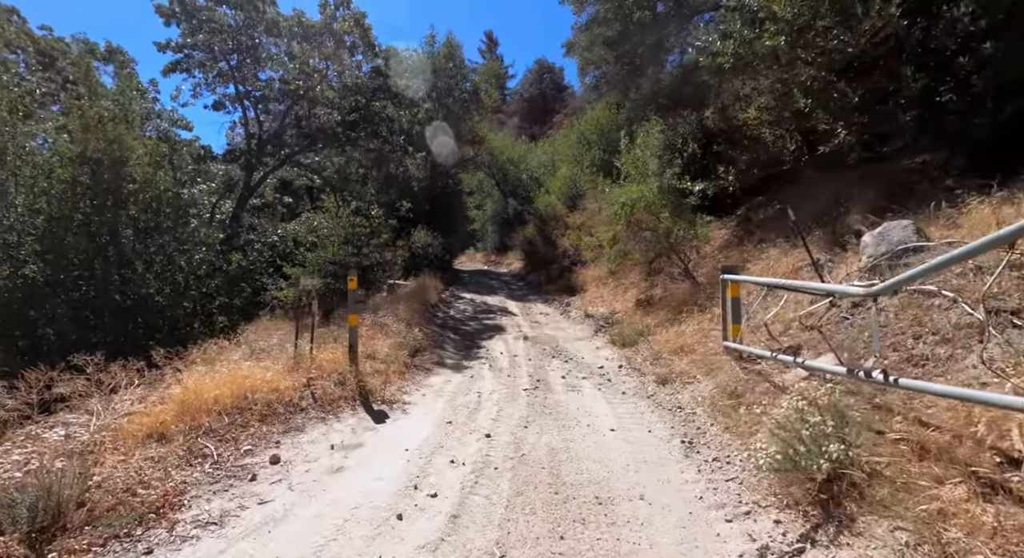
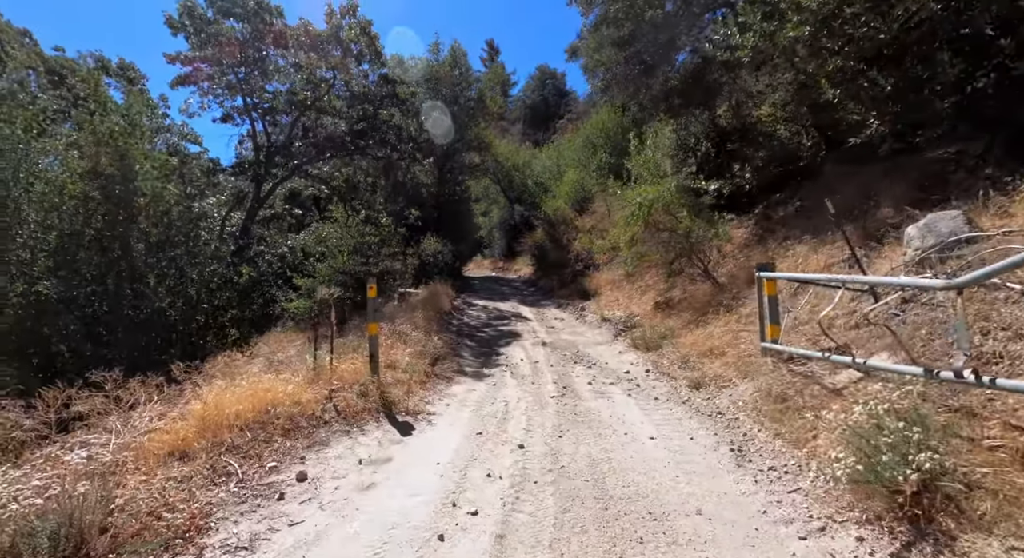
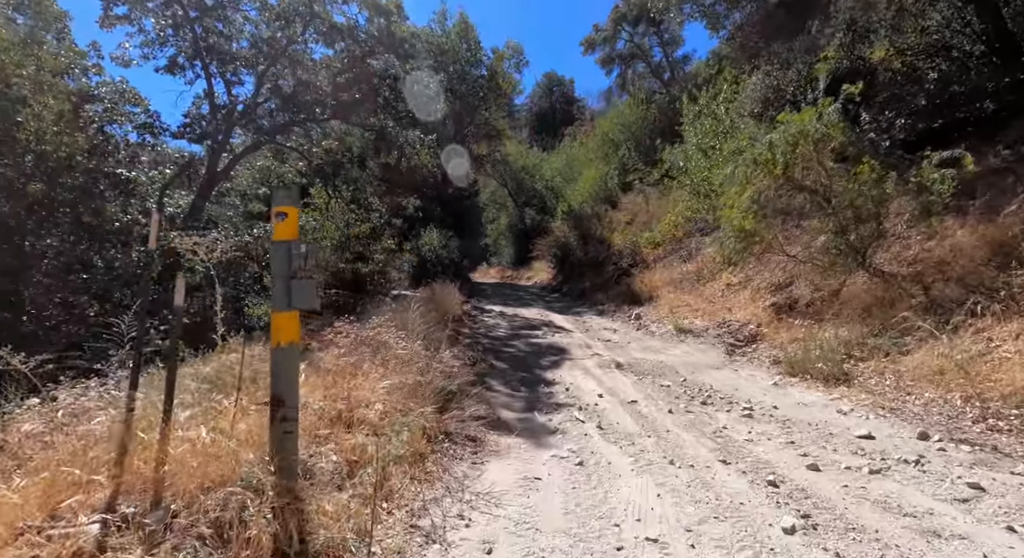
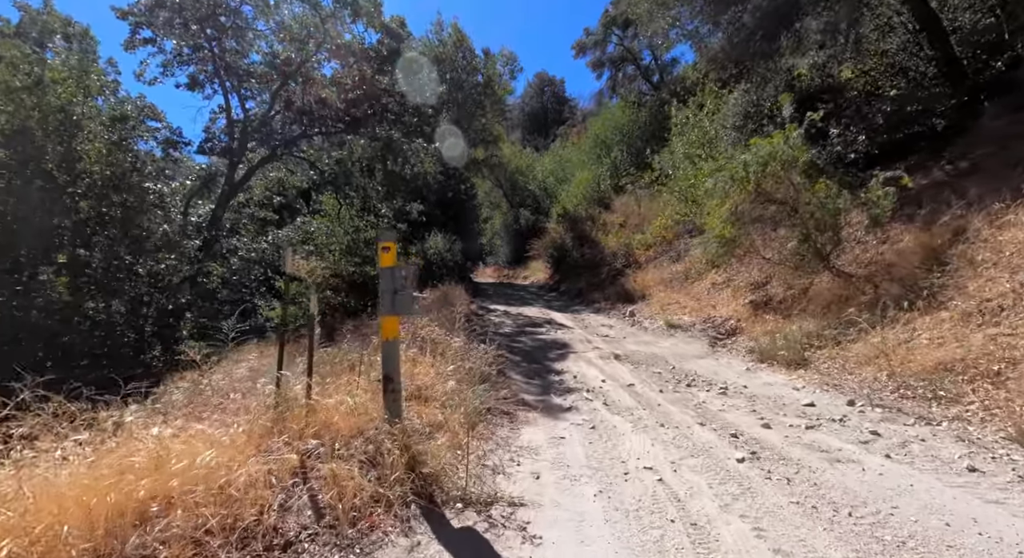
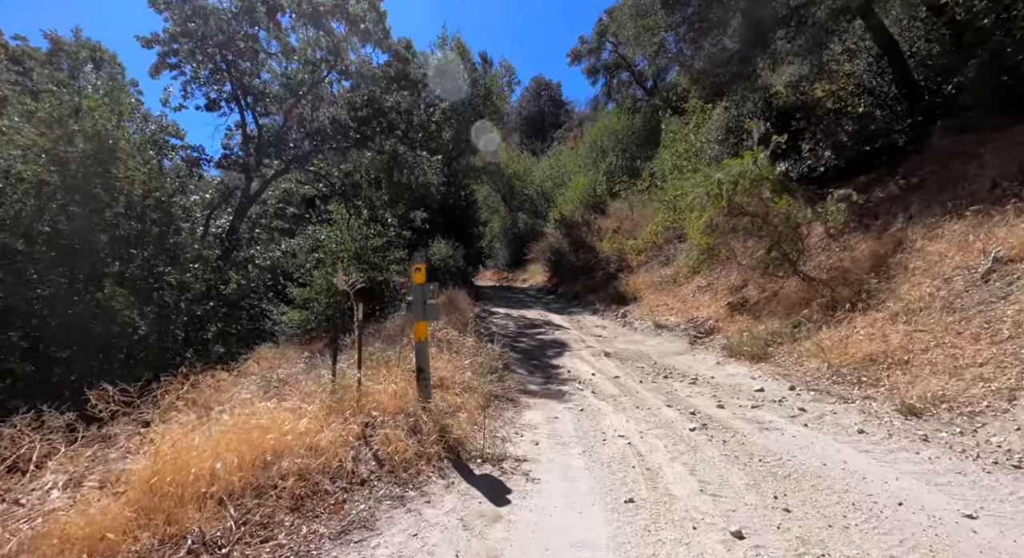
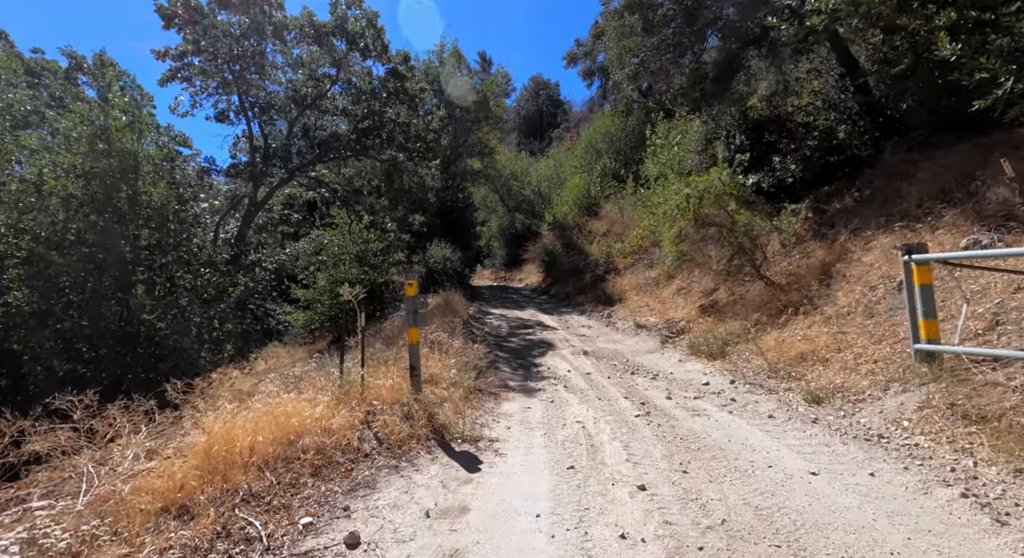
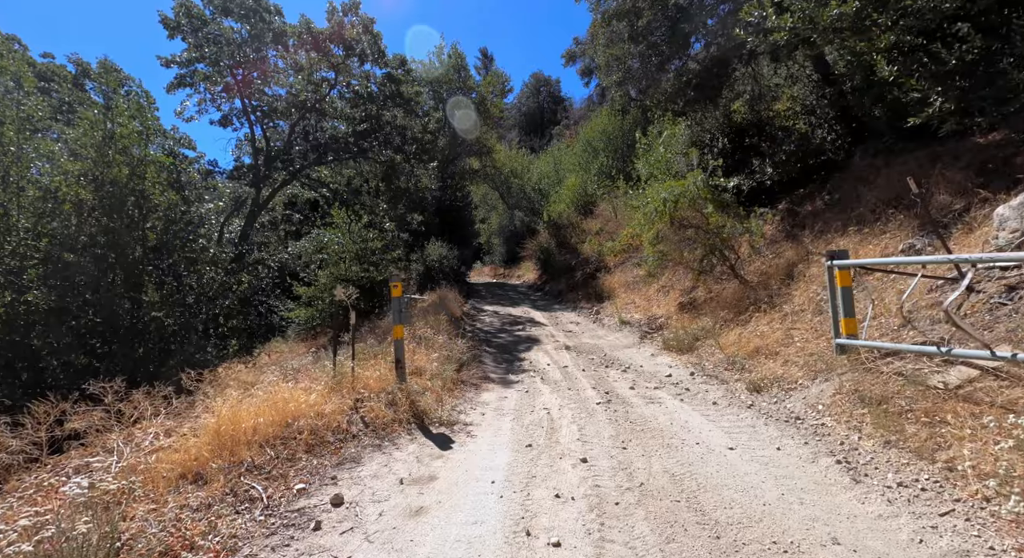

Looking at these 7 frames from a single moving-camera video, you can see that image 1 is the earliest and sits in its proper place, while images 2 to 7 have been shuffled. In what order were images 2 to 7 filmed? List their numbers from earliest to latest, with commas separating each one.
2, 7, 6, 5, 4, 3
